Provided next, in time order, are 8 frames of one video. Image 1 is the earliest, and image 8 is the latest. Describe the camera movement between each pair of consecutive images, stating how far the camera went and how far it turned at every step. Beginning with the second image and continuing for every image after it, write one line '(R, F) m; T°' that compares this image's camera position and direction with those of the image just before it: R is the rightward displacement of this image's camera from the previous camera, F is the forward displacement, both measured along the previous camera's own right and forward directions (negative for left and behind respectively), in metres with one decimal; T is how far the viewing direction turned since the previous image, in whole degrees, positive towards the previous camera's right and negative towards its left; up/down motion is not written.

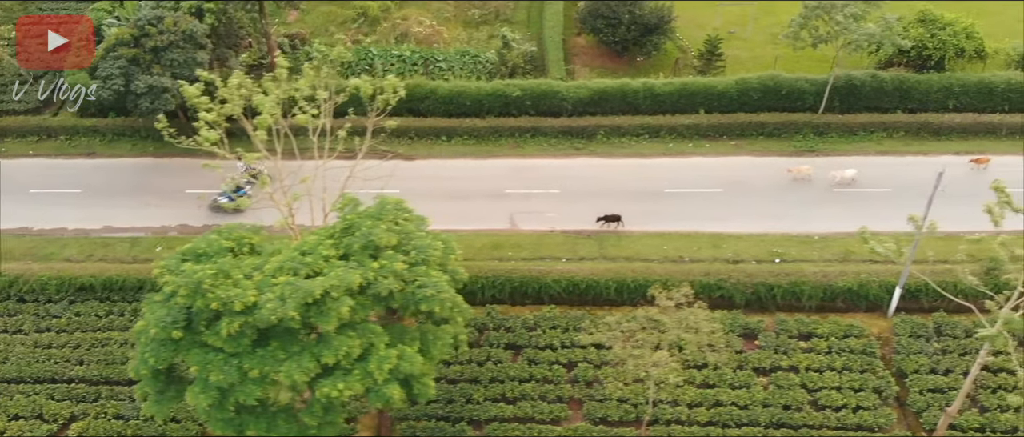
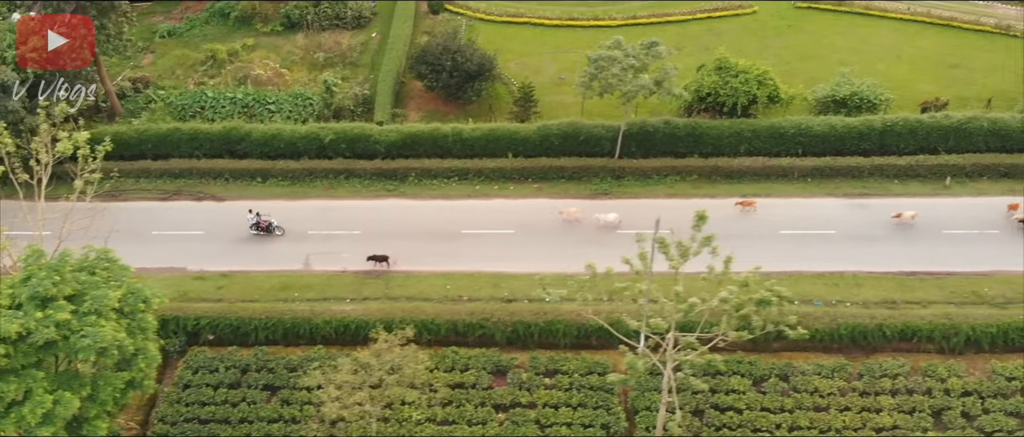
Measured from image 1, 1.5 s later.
(+6.8, -1.1) m; 0°
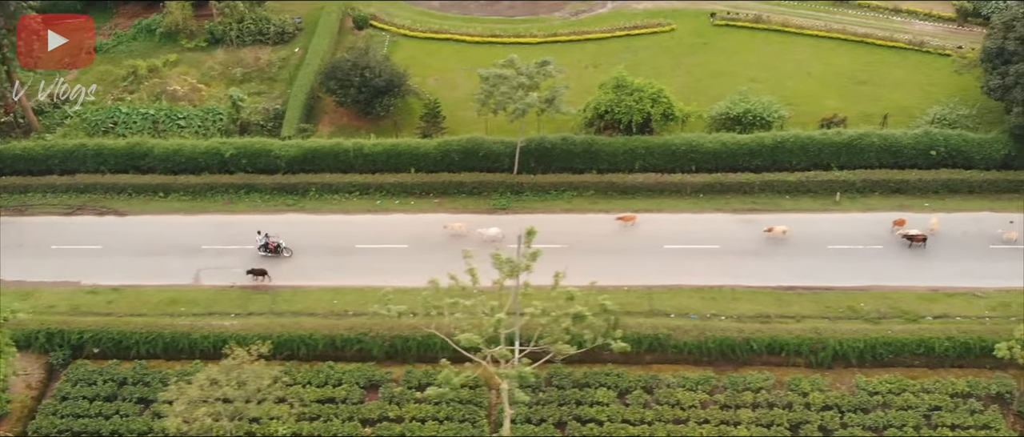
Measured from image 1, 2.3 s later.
(+3.7, -0.4) m; 0°
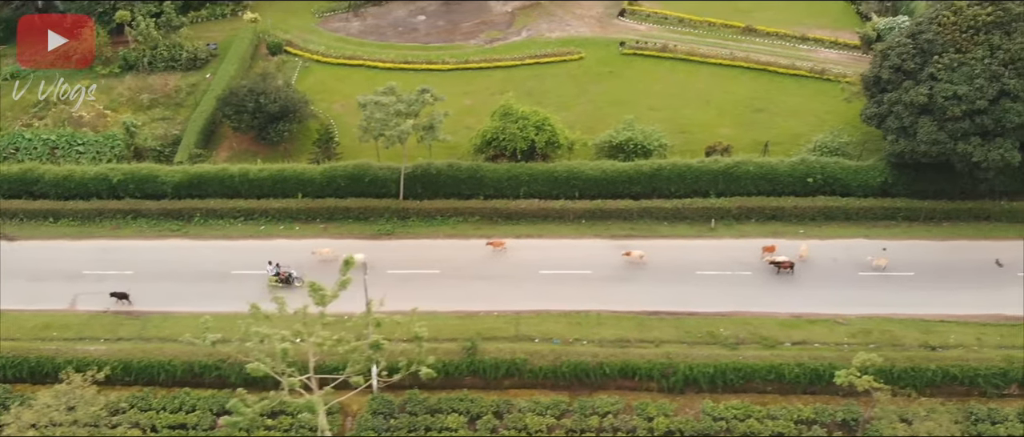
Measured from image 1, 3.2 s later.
(+4.3, -0.3) m; 0°
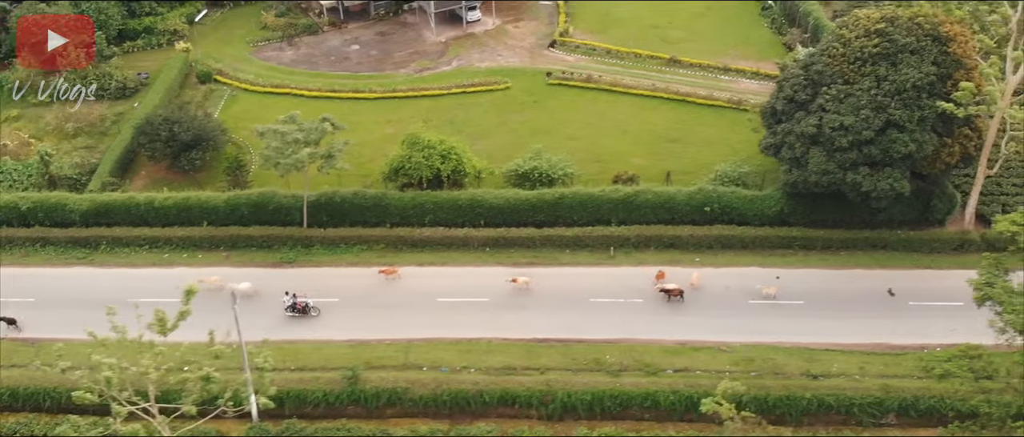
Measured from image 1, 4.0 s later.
(+3.6, -0.3) m; 0°
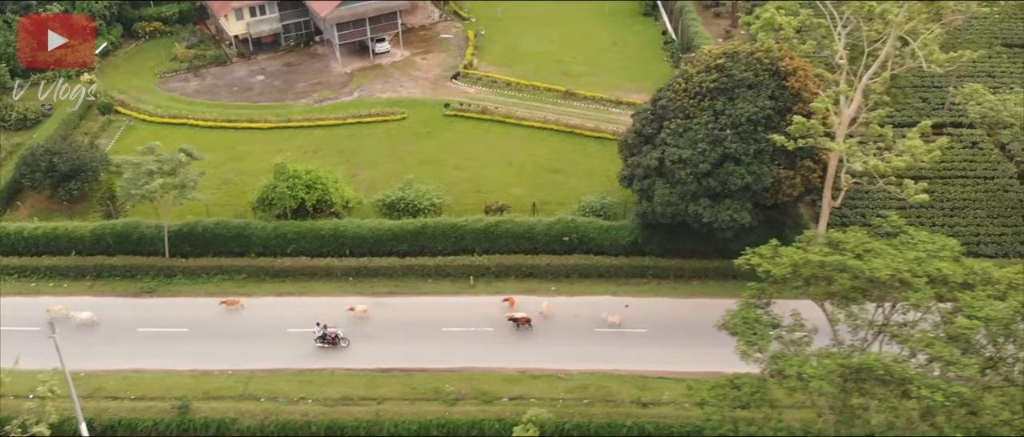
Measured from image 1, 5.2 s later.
(+5.3, -0.6) m; 0°
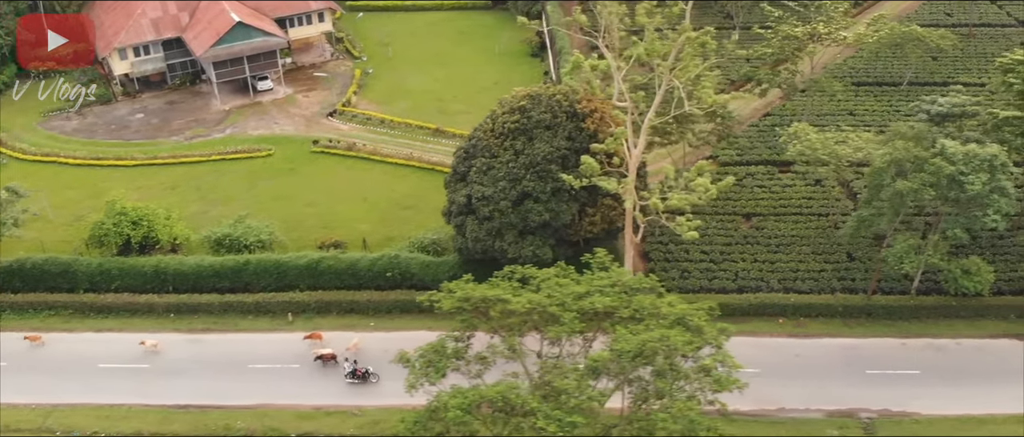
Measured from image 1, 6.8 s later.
(+7.1, -0.6) m; -1°
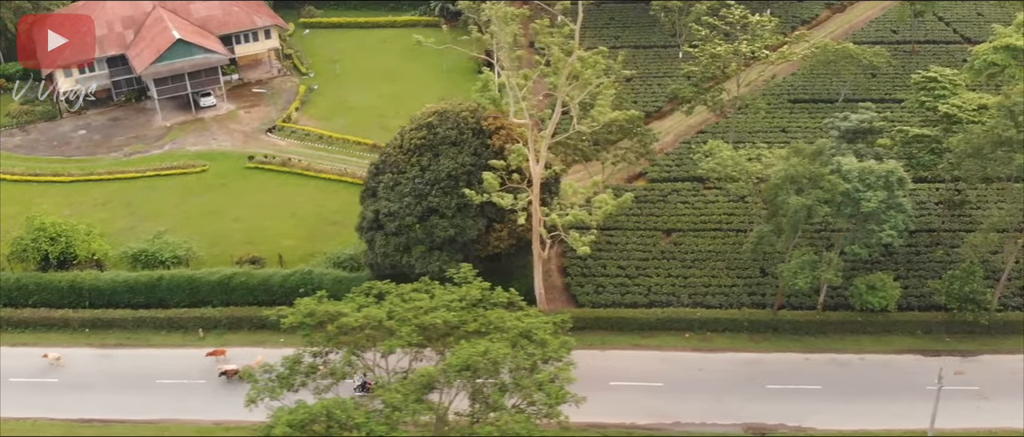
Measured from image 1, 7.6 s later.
(+3.5, -0.4) m; 0°
